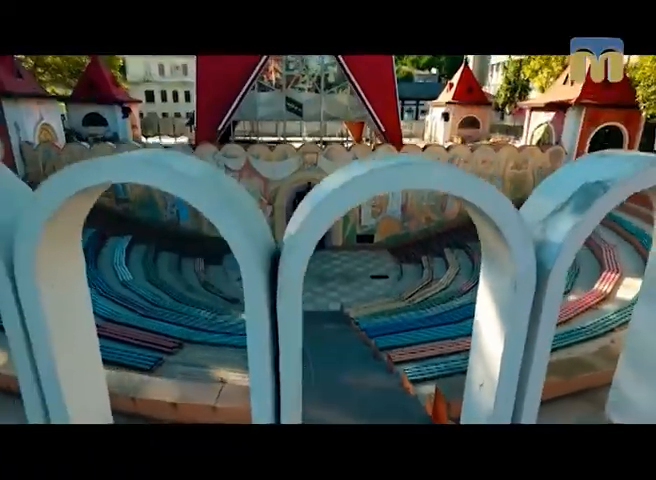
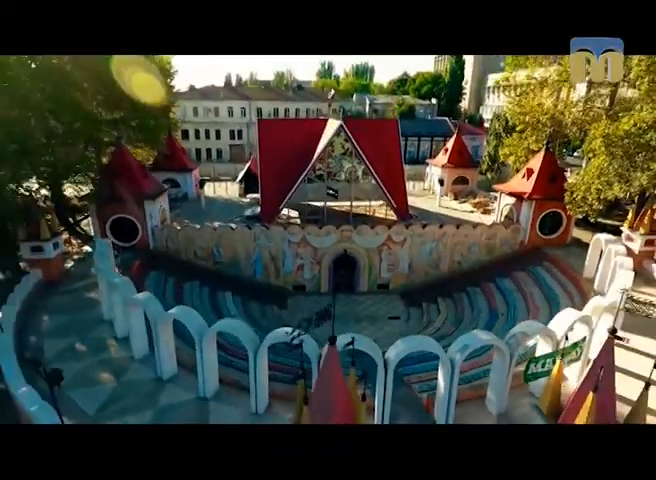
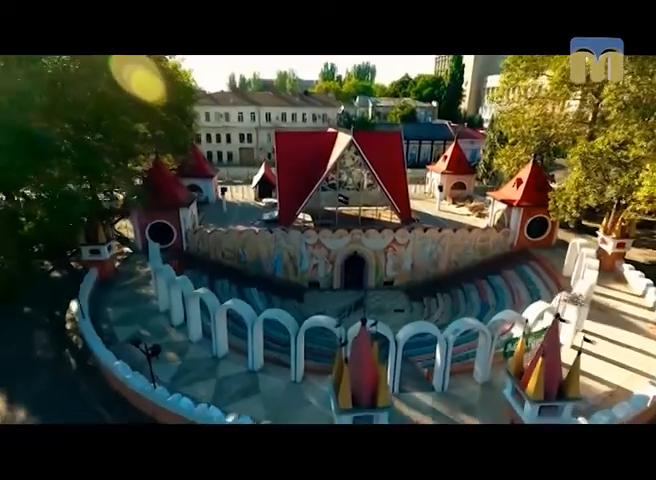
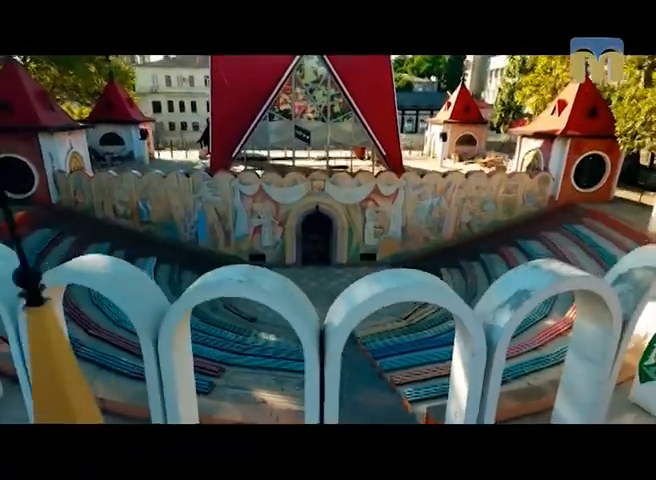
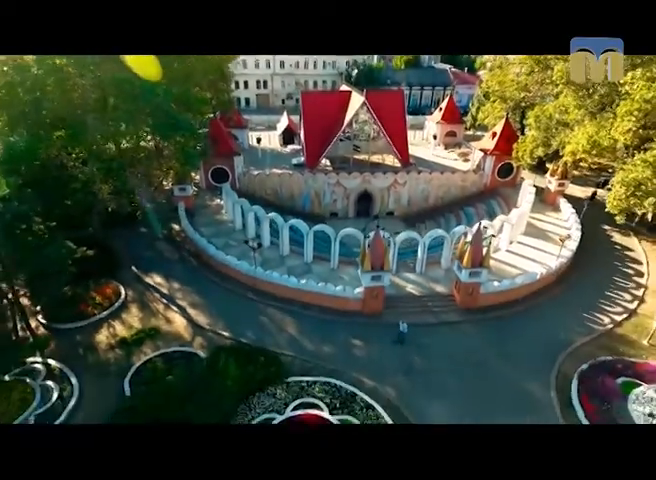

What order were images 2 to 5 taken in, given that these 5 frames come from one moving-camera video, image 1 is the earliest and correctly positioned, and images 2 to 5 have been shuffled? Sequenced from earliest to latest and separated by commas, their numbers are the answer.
4, 2, 3, 5
